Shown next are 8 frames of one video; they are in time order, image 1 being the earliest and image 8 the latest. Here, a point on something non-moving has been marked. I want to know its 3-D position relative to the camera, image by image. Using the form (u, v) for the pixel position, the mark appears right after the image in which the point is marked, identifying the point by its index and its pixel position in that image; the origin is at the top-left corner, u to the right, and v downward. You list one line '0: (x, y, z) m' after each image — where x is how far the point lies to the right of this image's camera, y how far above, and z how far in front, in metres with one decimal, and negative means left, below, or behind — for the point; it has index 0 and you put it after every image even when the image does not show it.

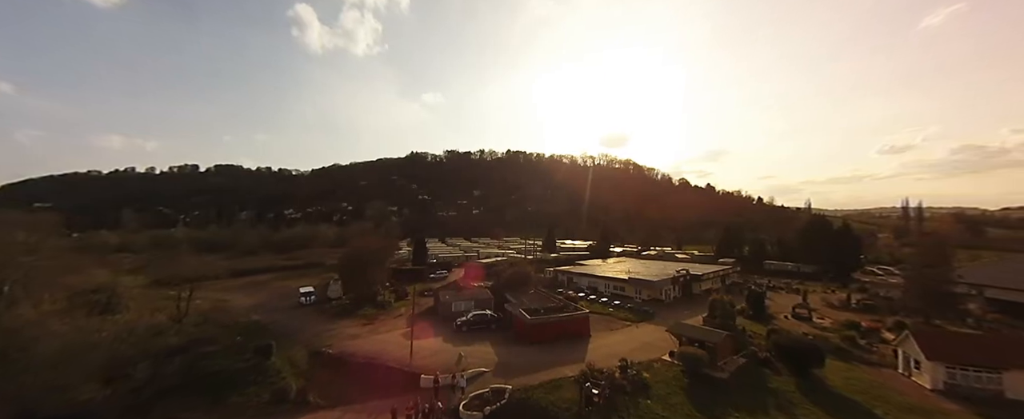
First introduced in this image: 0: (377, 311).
0: (-6.5, -5.2, +16.4) m
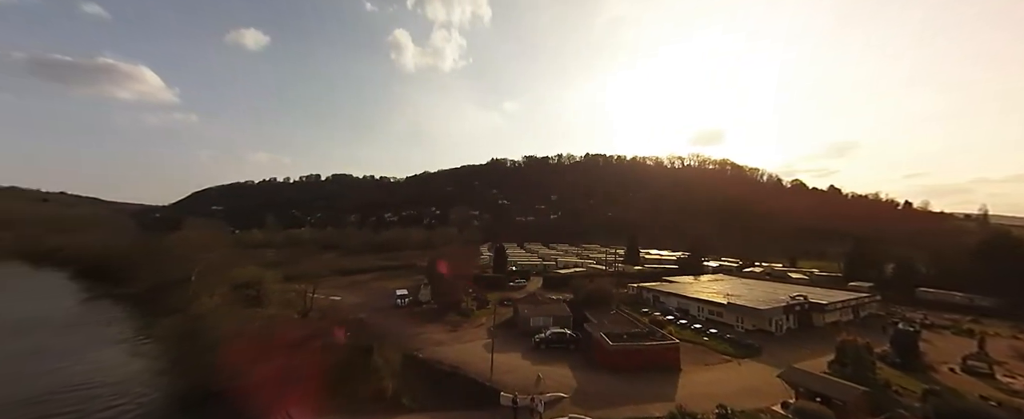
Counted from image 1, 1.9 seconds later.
0: (-2.6, -5.5, +17.3) m
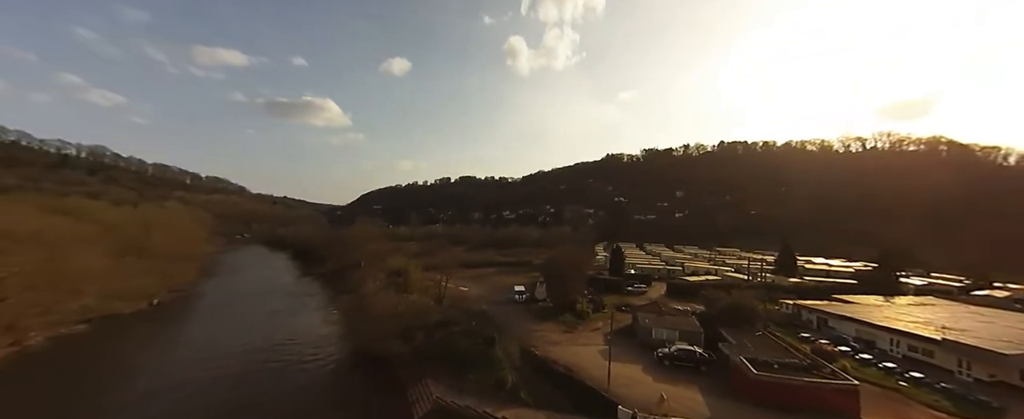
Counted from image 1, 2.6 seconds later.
0: (+3.1, -5.4, +17.1) m
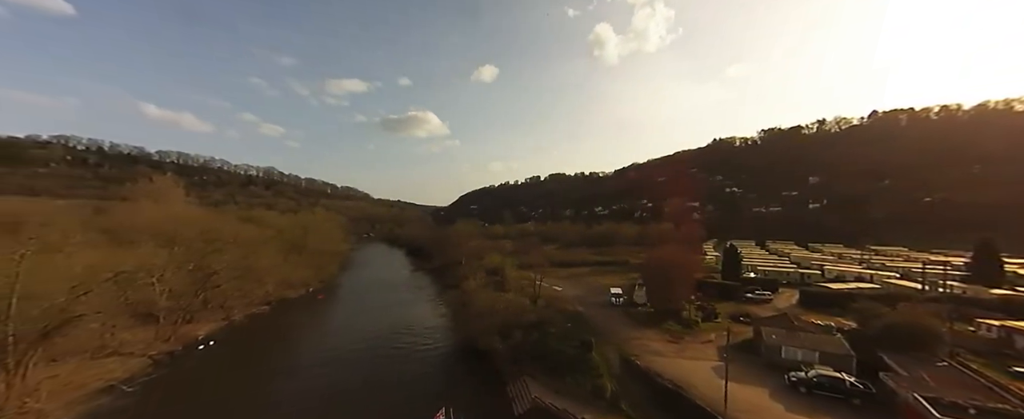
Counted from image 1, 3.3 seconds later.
0: (+7.5, -5.1, +15.6) m
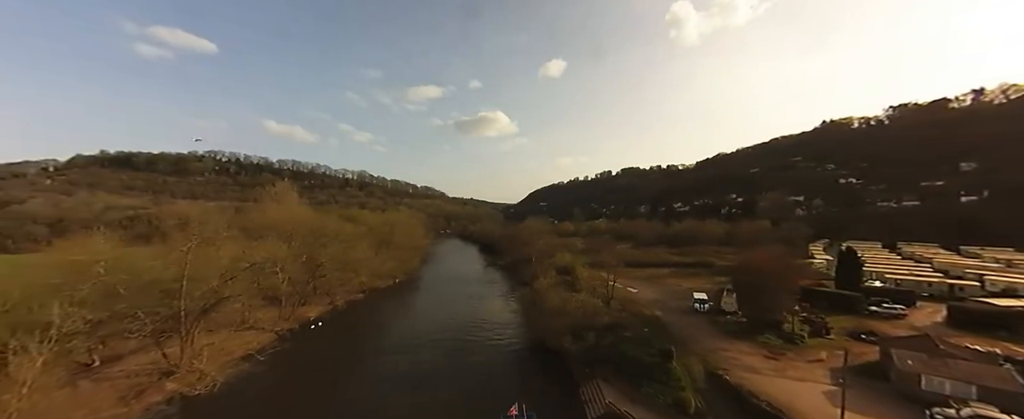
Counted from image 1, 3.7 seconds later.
0: (+10.4, -5.0, +13.7) m
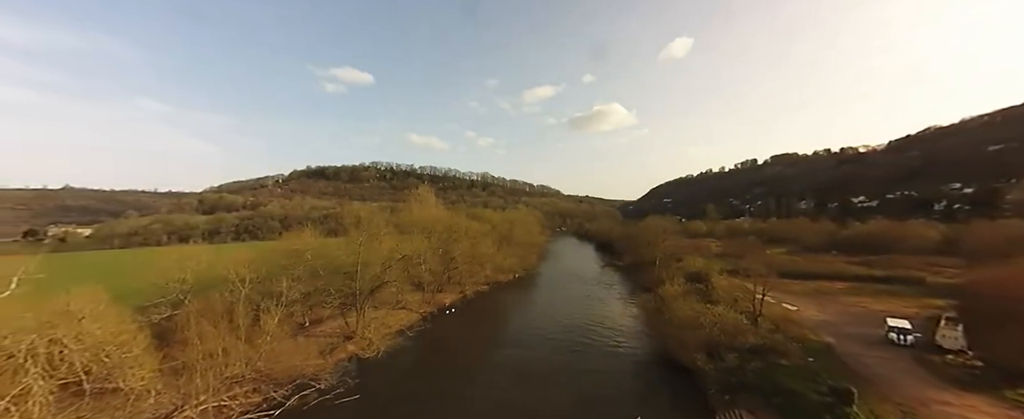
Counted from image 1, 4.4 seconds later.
0: (+13.5, -4.9, +9.0) m
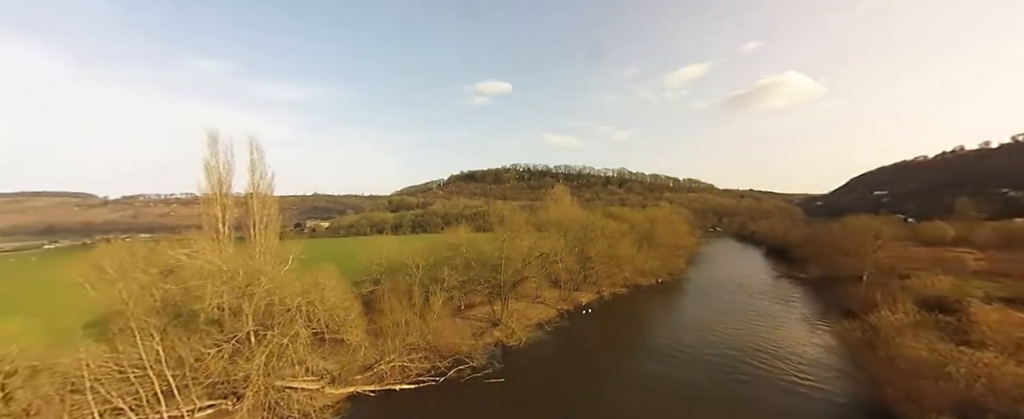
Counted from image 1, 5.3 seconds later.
0: (+14.5, -4.9, +2.3) m
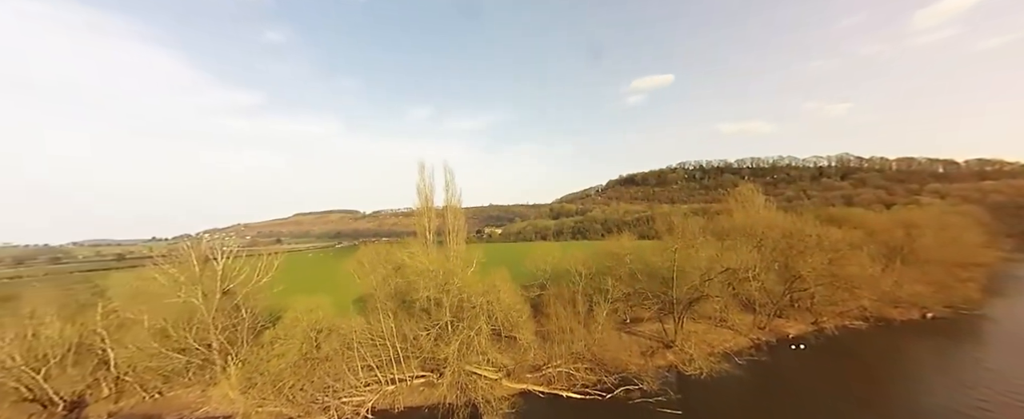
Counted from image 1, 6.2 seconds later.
0: (+12.2, -4.3, -6.7) m
